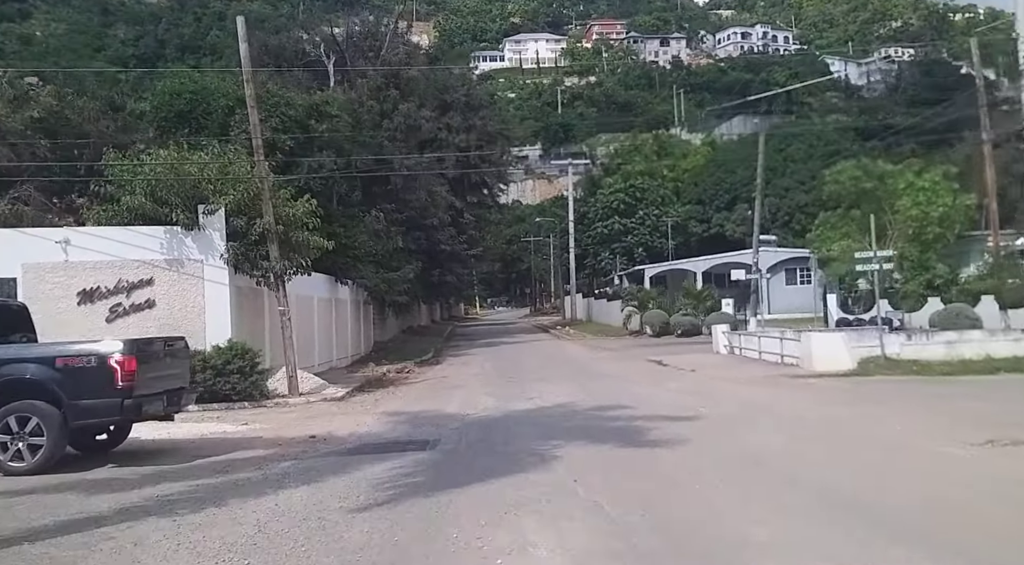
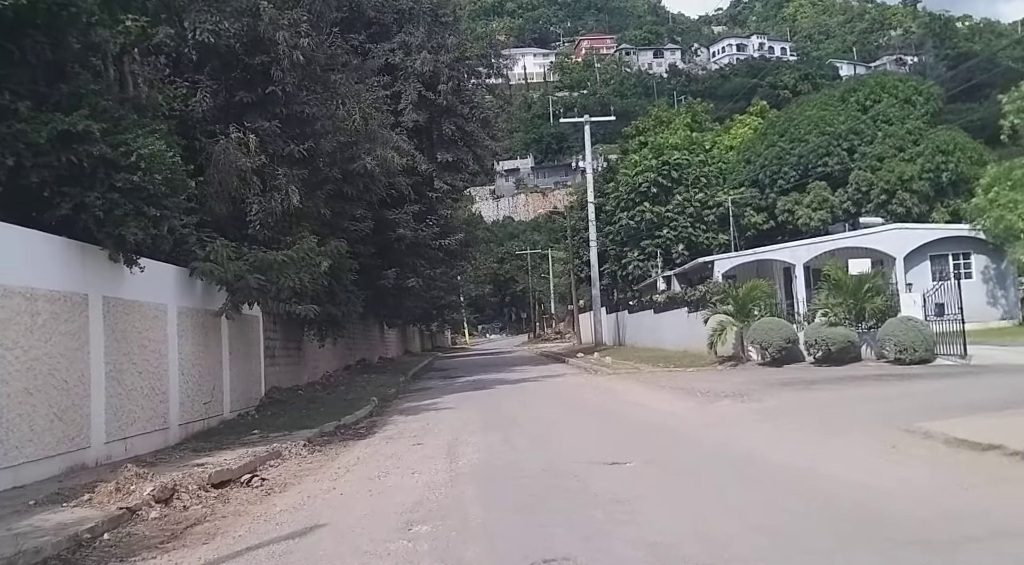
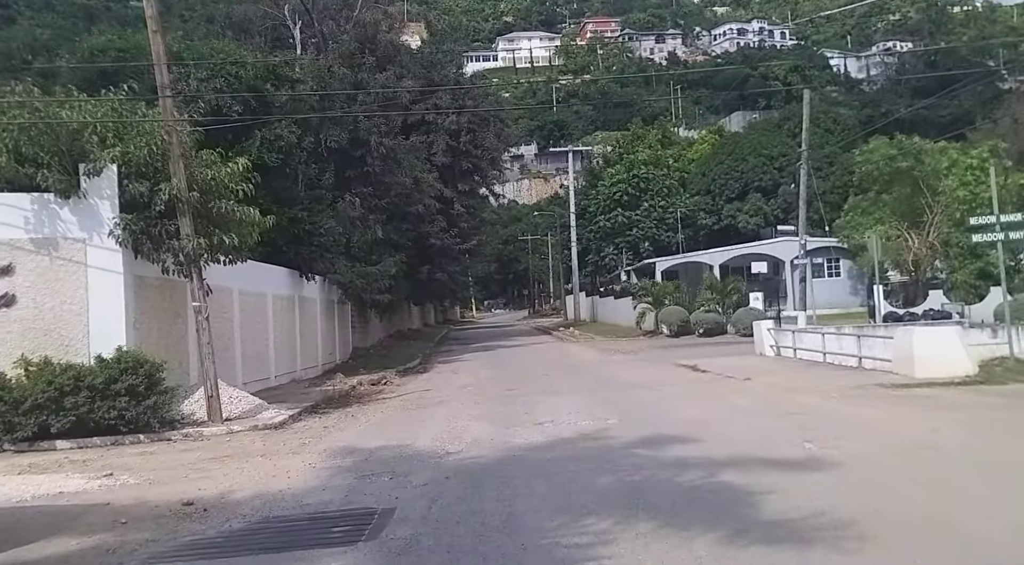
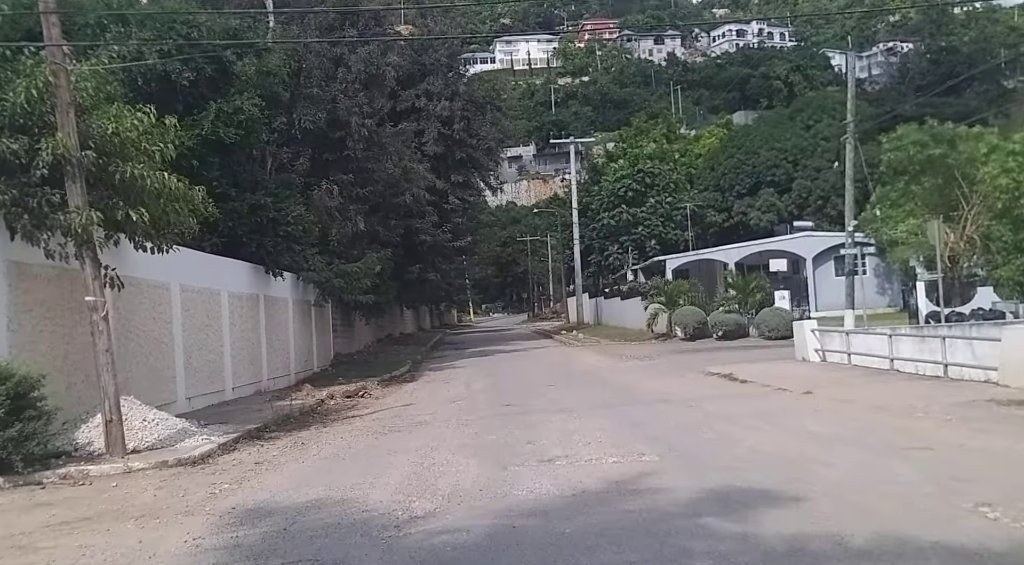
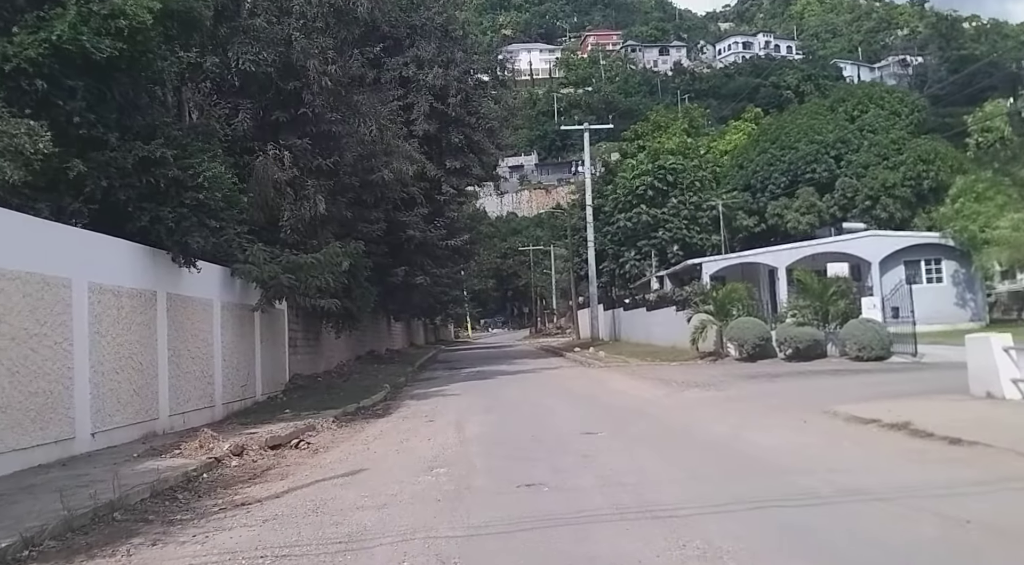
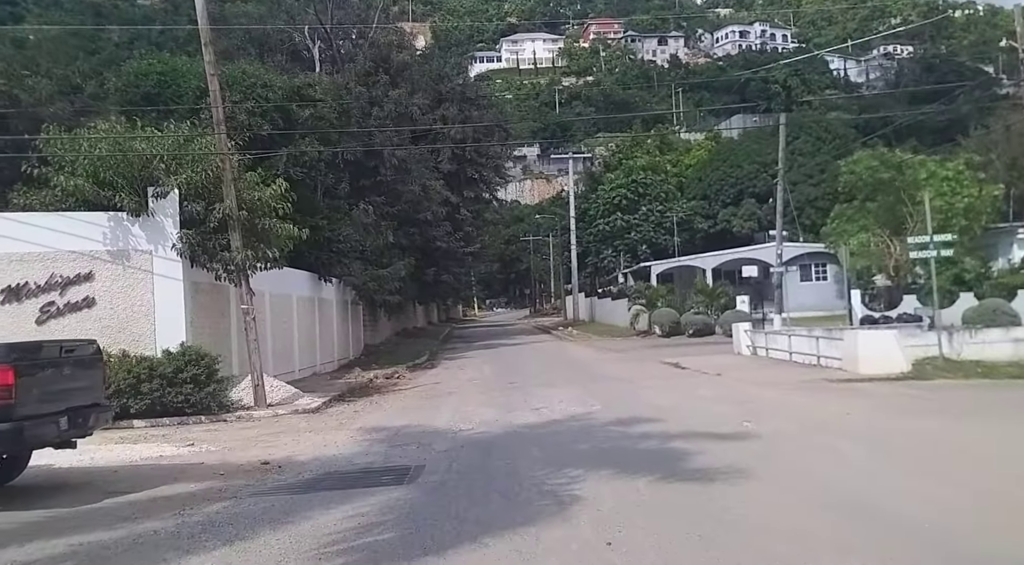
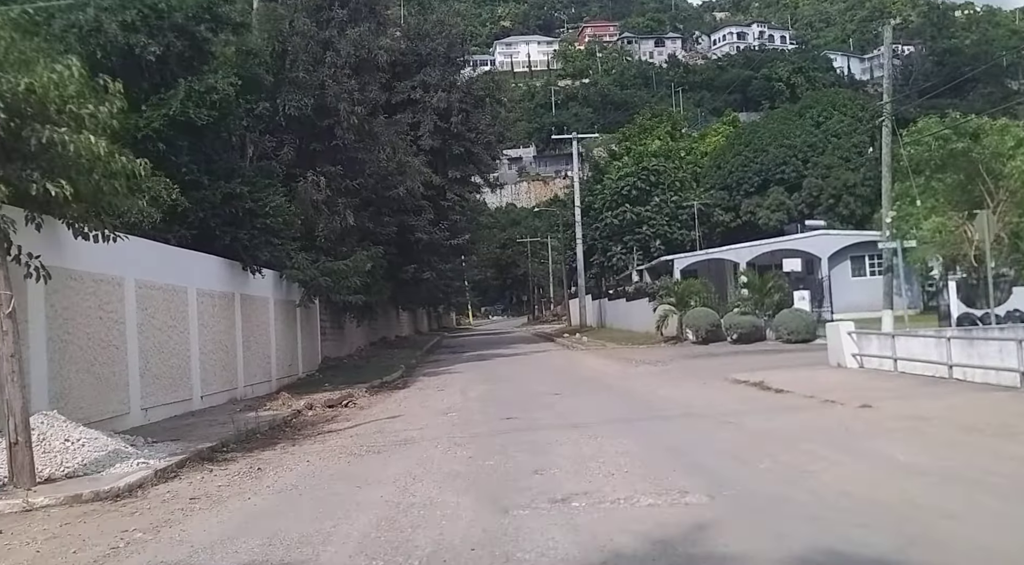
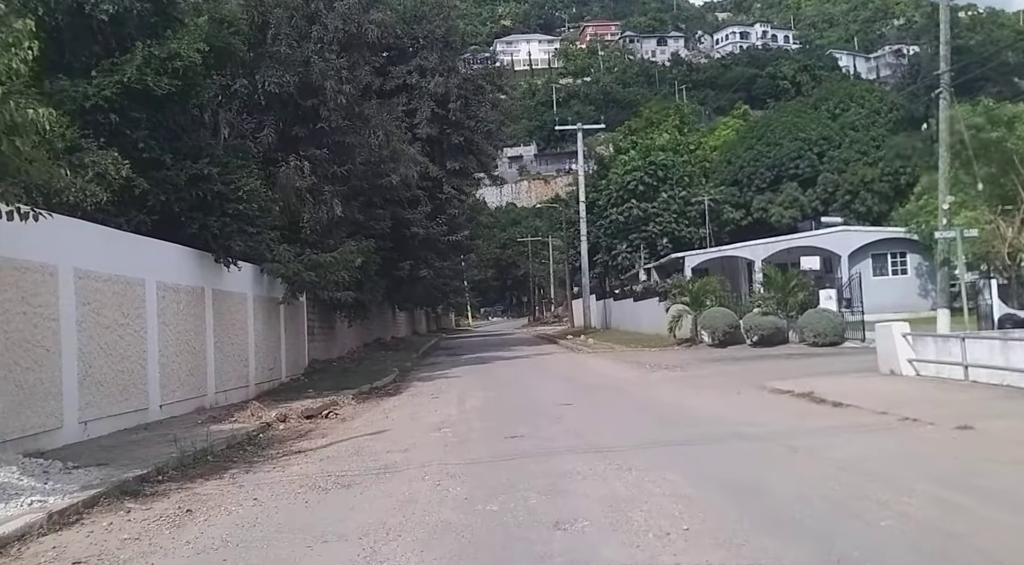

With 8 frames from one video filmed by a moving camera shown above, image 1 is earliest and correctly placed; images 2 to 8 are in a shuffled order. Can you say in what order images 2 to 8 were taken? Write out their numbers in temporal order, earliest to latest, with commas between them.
6, 3, 4, 7, 8, 5, 2
